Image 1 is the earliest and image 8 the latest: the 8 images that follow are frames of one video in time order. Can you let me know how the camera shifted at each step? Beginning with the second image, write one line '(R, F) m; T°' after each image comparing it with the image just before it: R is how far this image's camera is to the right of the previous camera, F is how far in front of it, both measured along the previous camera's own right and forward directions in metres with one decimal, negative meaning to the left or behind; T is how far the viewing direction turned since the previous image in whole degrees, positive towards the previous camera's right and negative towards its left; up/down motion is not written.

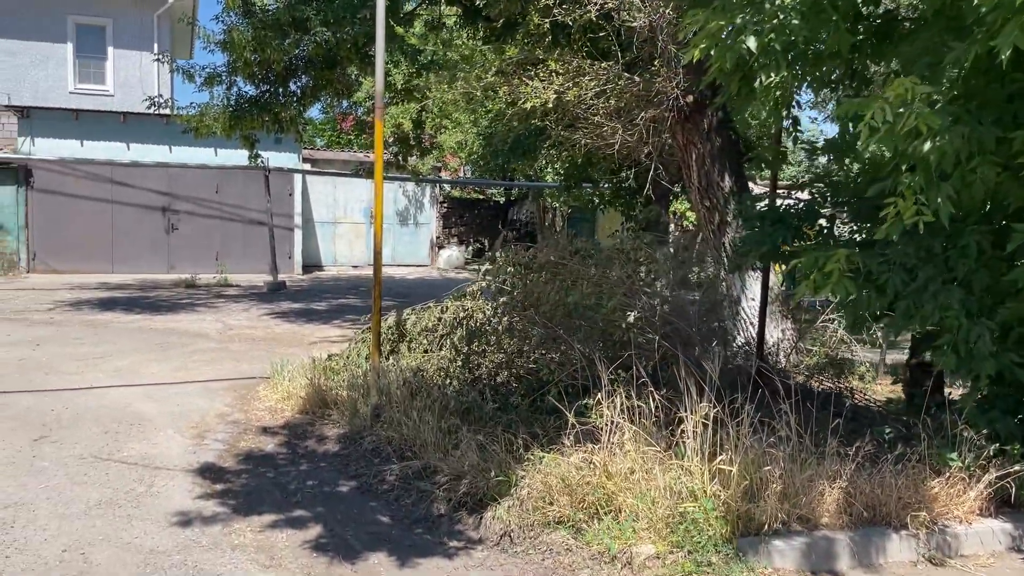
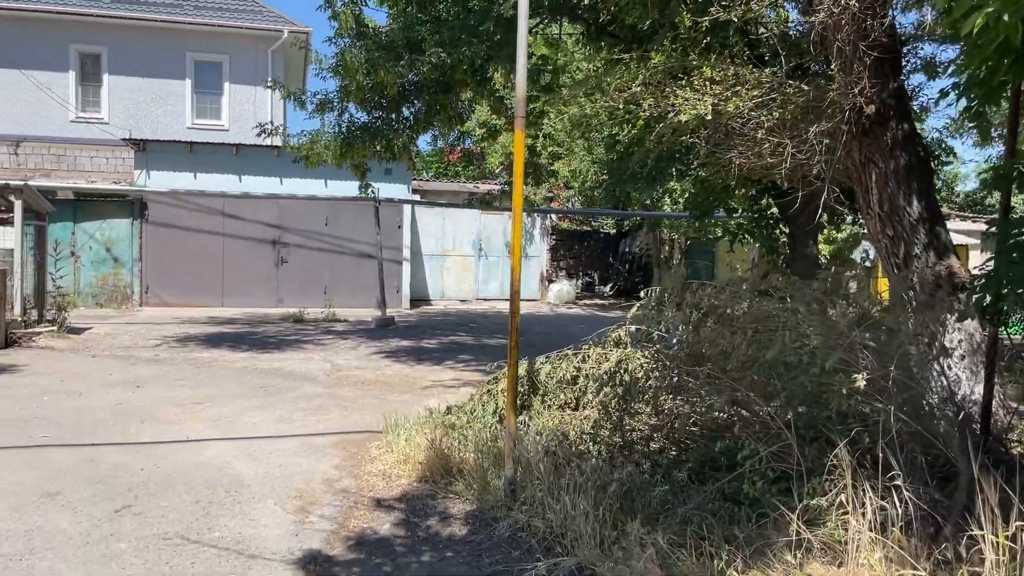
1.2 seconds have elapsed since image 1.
(-0.4, +1.0) m; -7°
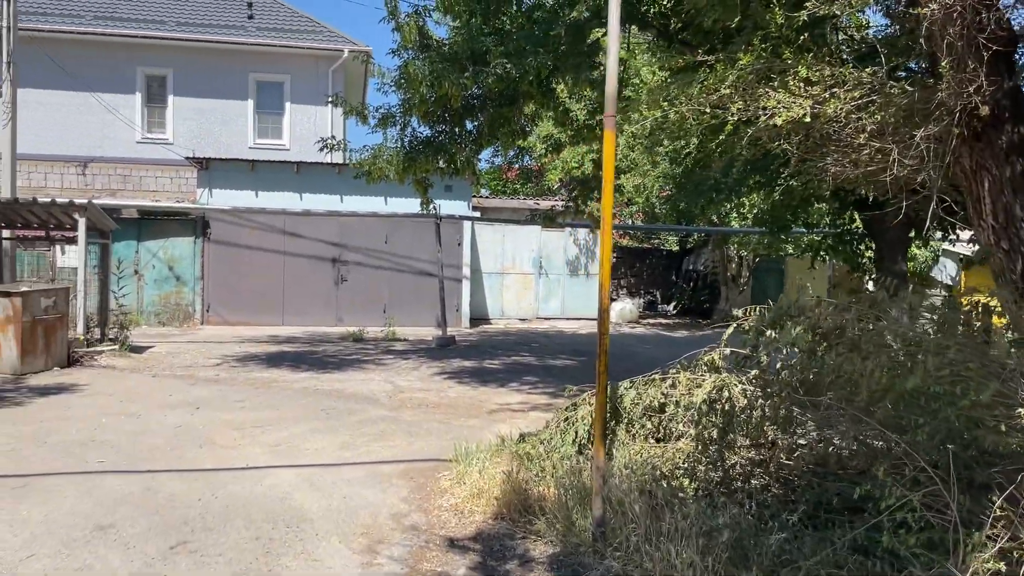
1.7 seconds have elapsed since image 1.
(-0.2, +0.4) m; -4°
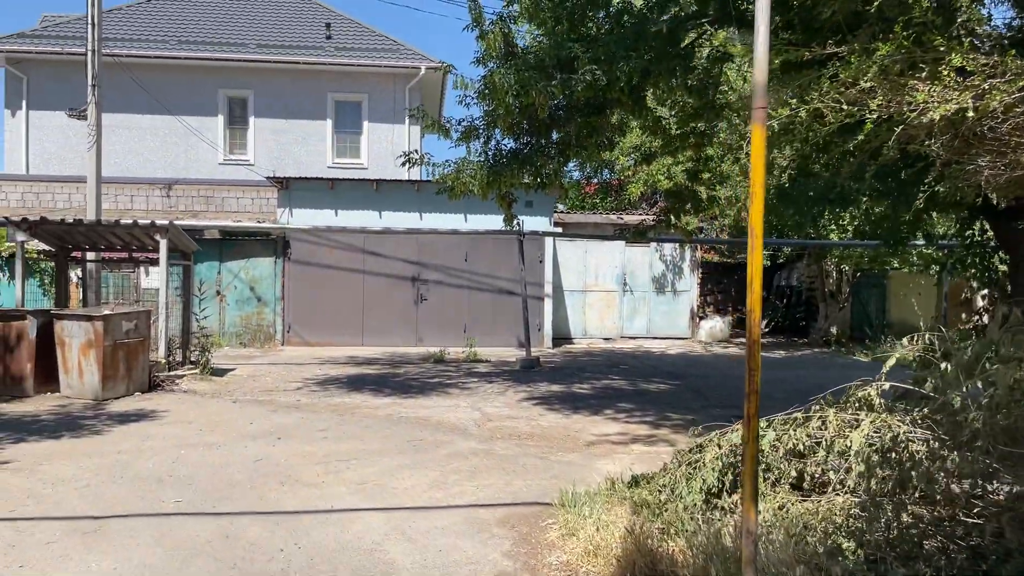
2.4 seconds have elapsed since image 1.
(-0.2, +0.6) m; -5°
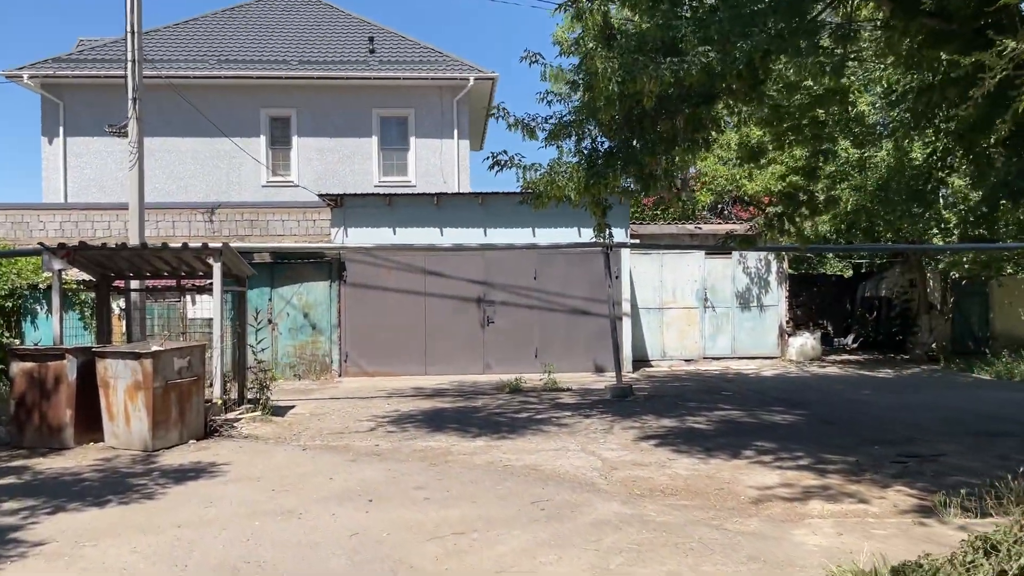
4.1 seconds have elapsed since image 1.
(-0.7, +1.3) m; -2°
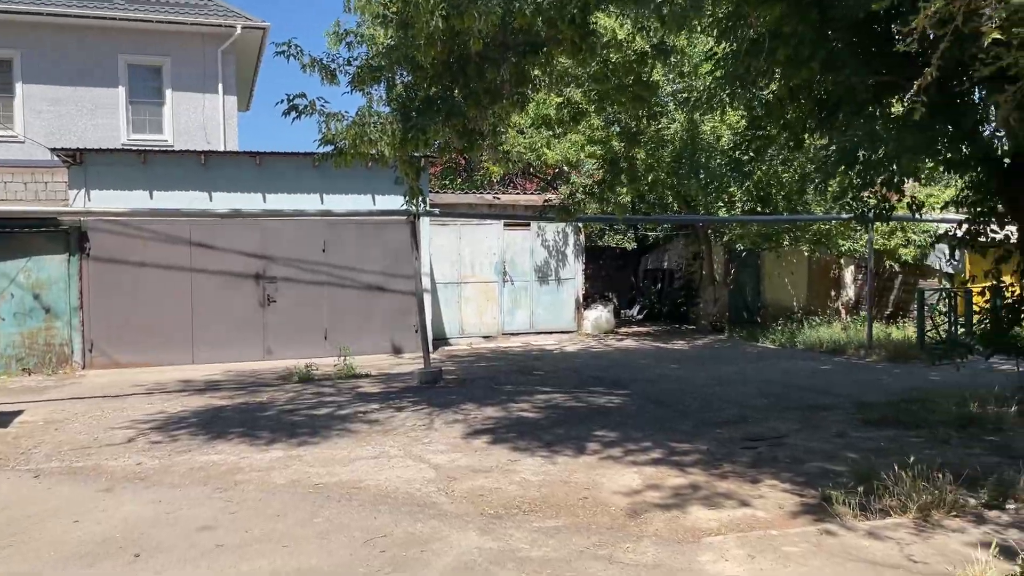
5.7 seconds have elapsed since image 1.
(-0.3, +1.2) m; +16°
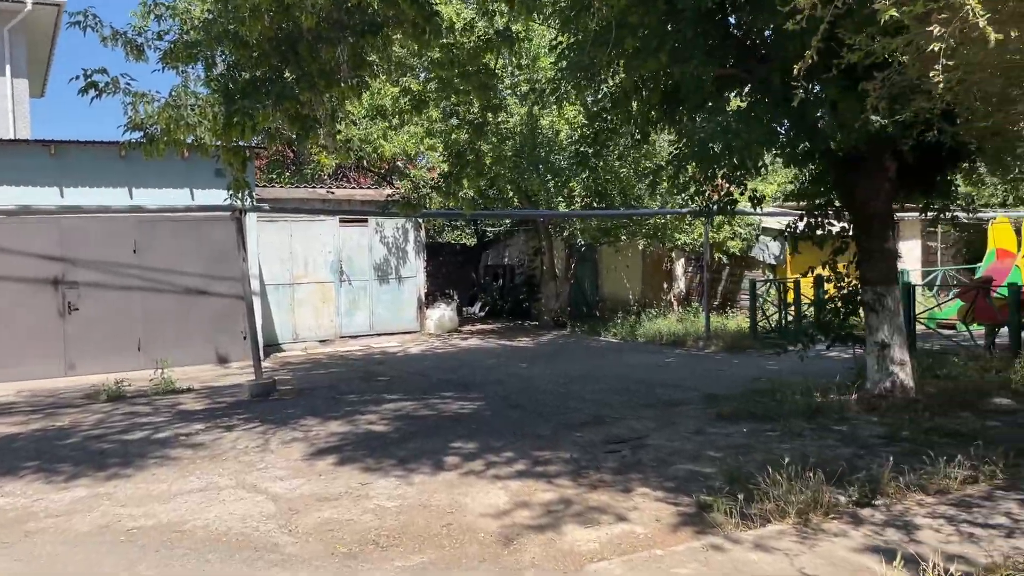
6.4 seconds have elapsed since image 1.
(-0.1, +0.5) m; +11°
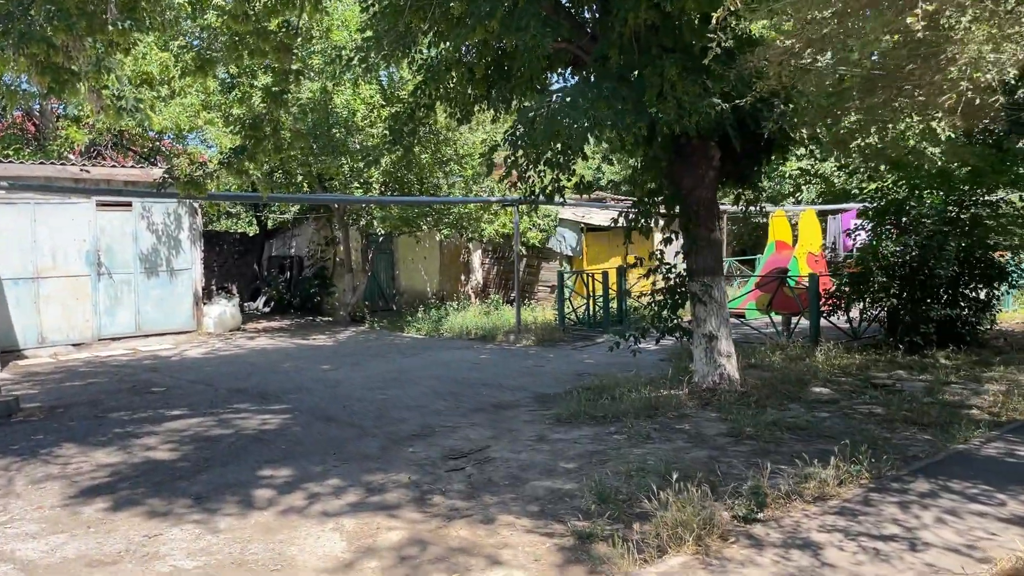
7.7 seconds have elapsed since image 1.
(-0.3, +0.9) m; +15°
